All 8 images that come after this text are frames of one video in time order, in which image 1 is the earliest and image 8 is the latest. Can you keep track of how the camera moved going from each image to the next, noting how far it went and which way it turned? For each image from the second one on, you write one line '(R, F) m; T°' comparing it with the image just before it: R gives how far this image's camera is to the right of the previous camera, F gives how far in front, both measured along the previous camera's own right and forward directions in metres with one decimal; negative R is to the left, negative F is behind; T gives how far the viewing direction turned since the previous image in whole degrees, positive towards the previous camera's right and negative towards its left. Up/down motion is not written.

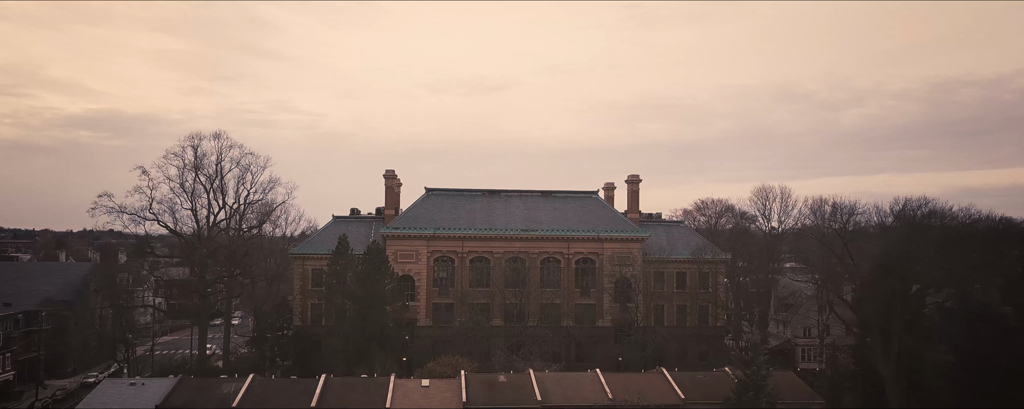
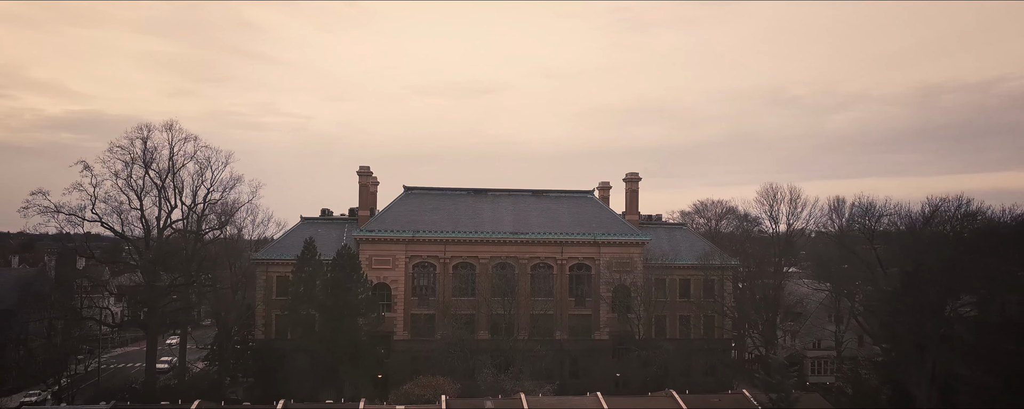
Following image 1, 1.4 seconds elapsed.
(0.0, +5.2) m; +1°
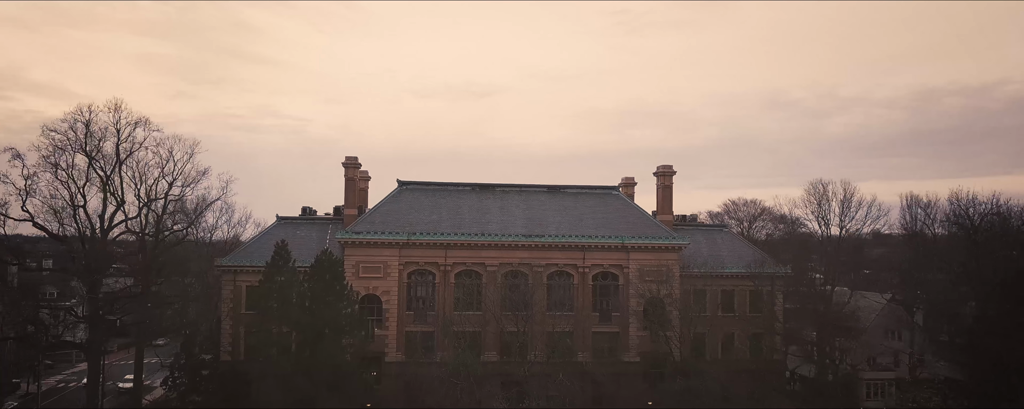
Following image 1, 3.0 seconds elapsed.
(-0.7, +7.6) m; 0°
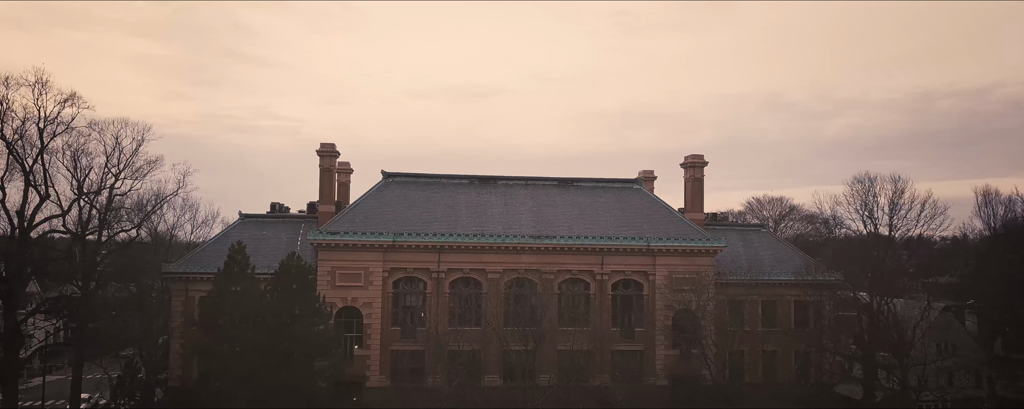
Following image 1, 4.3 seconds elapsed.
(-0.4, +6.4) m; 0°
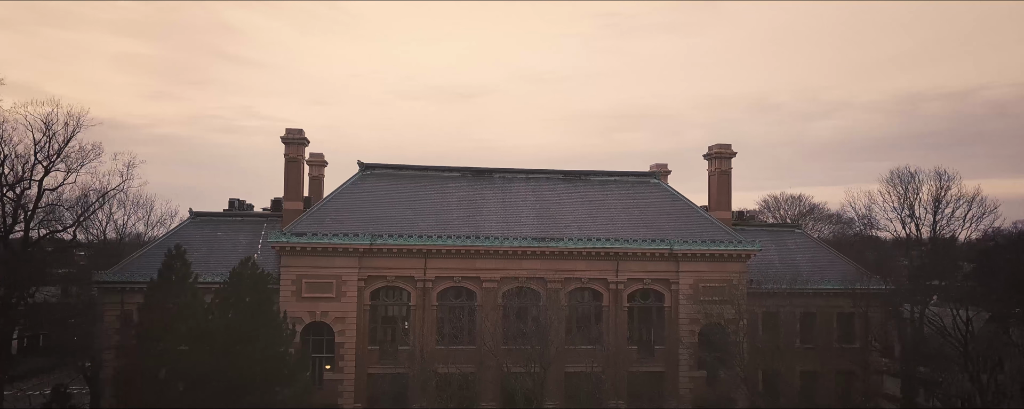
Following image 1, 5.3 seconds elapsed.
(-0.4, +5.3) m; +1°
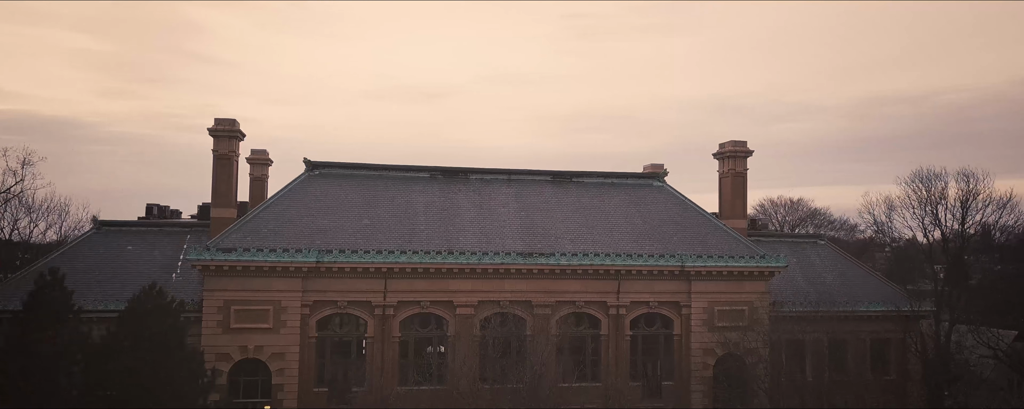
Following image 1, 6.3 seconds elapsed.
(-0.3, +5.2) m; +2°
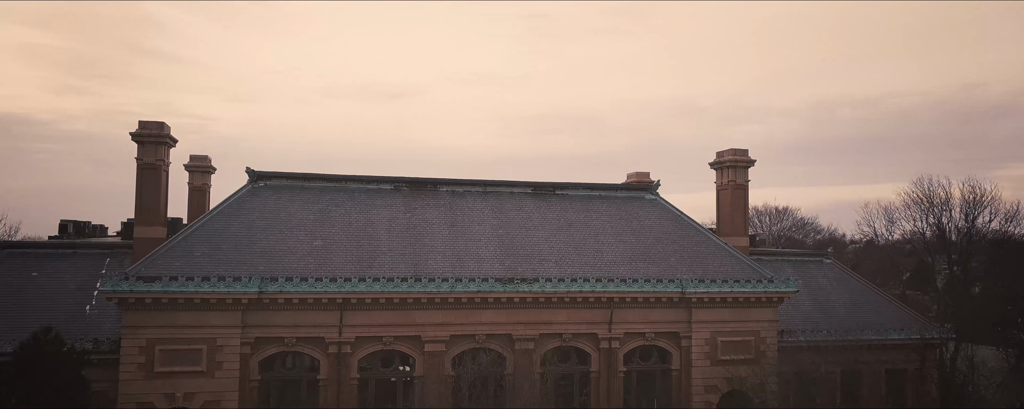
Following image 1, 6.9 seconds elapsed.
(-0.3, +3.3) m; +3°
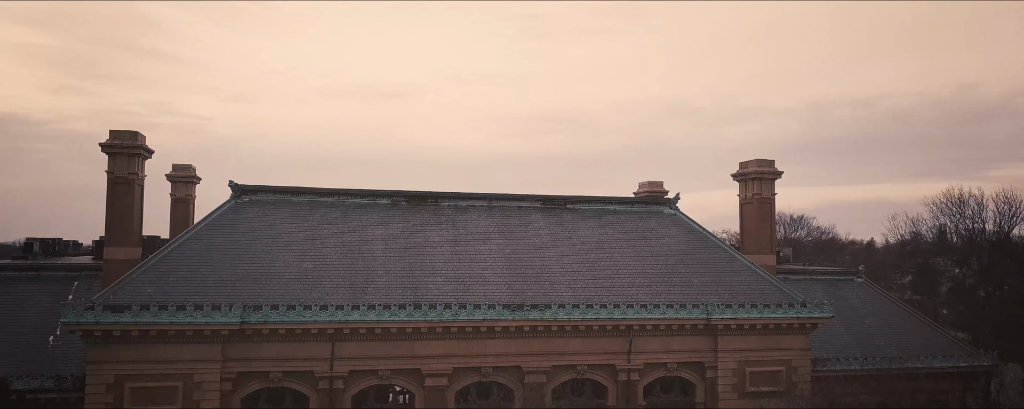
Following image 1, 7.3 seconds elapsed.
(-0.3, +2.0) m; 0°
